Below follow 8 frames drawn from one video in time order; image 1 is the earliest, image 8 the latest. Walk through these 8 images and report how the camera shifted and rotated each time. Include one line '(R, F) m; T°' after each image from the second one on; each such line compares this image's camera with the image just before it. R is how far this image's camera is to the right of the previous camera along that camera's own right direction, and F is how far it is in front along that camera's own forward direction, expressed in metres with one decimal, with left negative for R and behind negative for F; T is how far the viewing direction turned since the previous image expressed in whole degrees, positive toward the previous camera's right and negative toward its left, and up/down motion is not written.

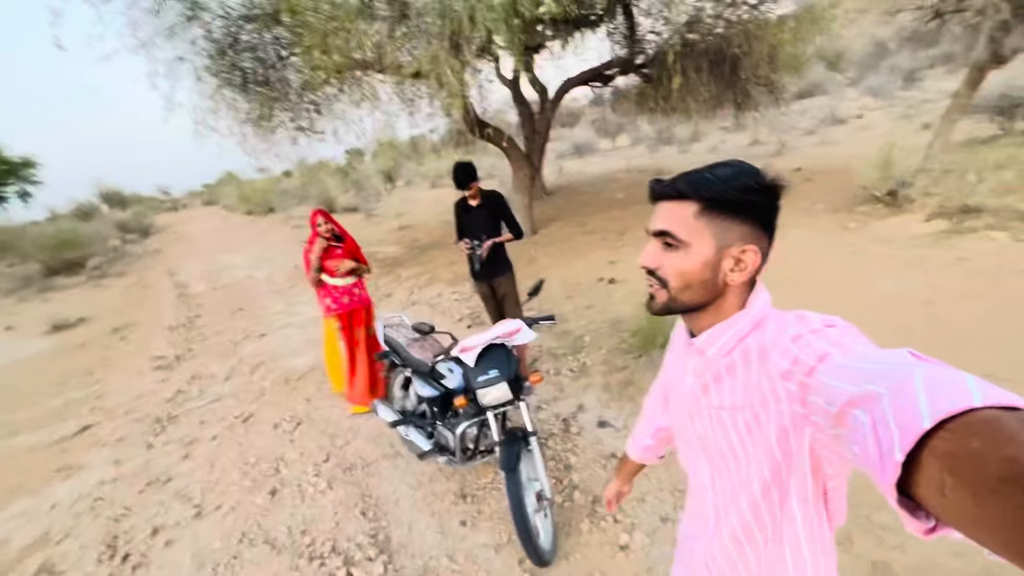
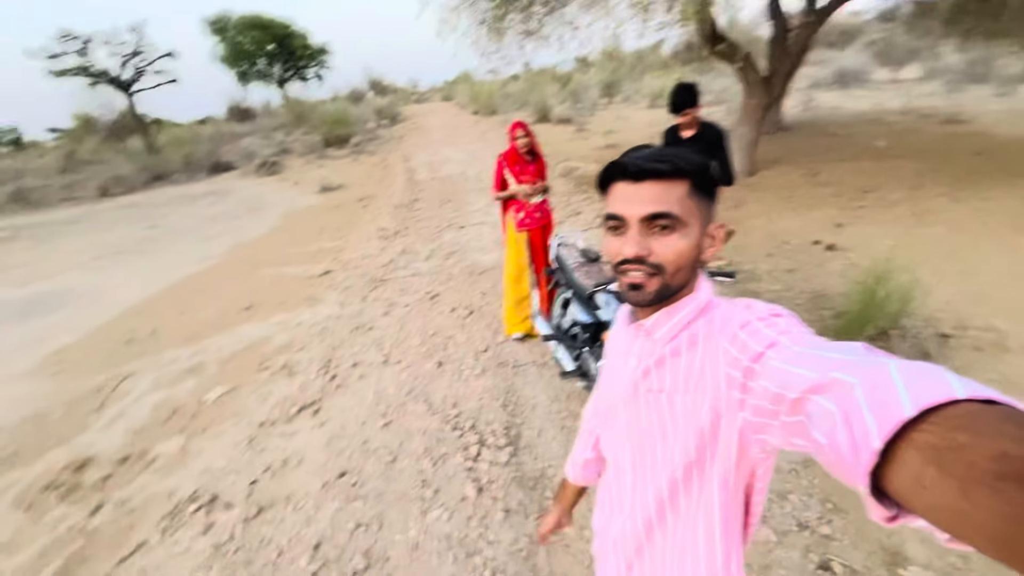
(+0.1, +0.1) m; -21°
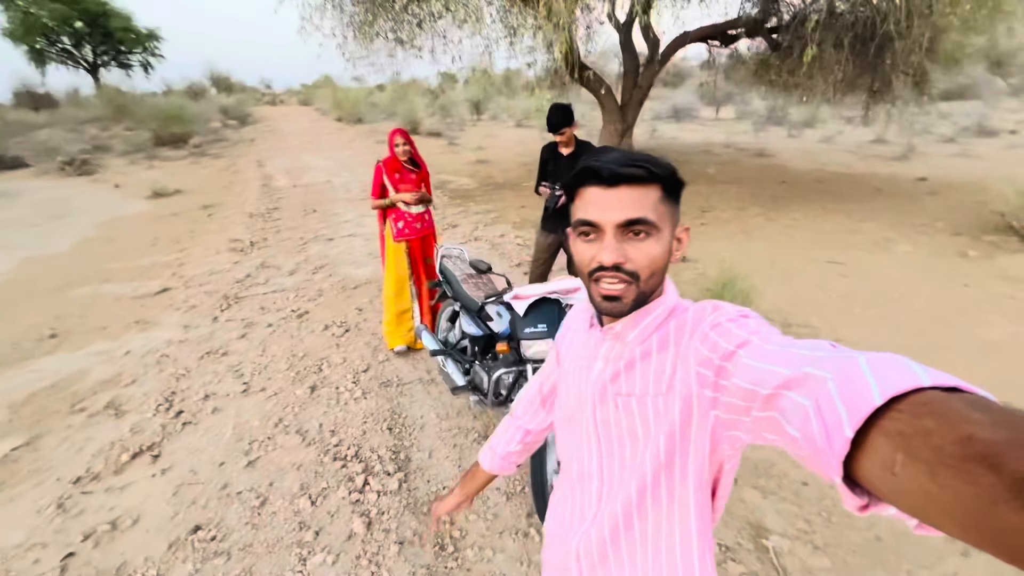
(-0.1, +0.1) m; +15°
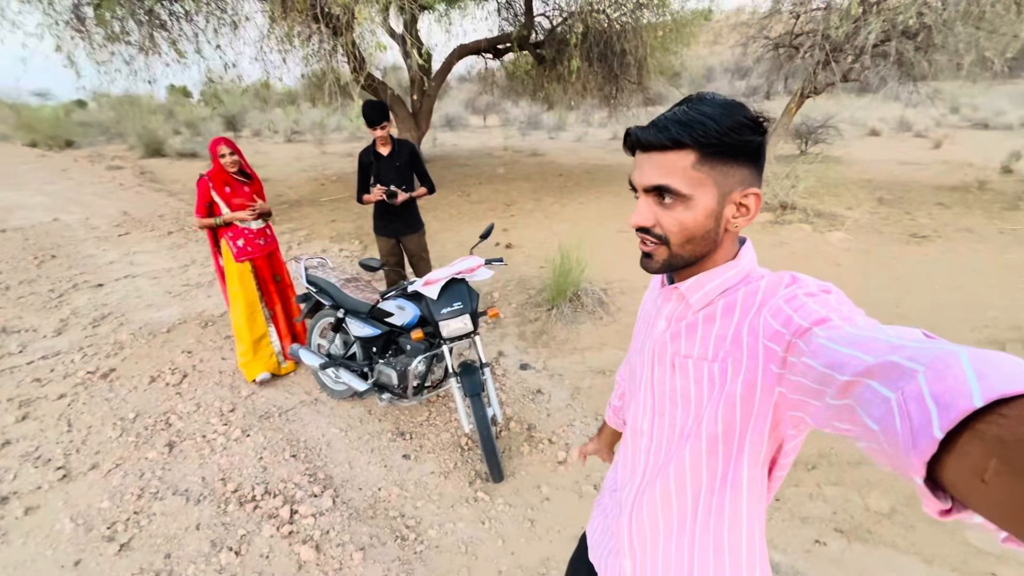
(-0.6, -0.1) m; +24°
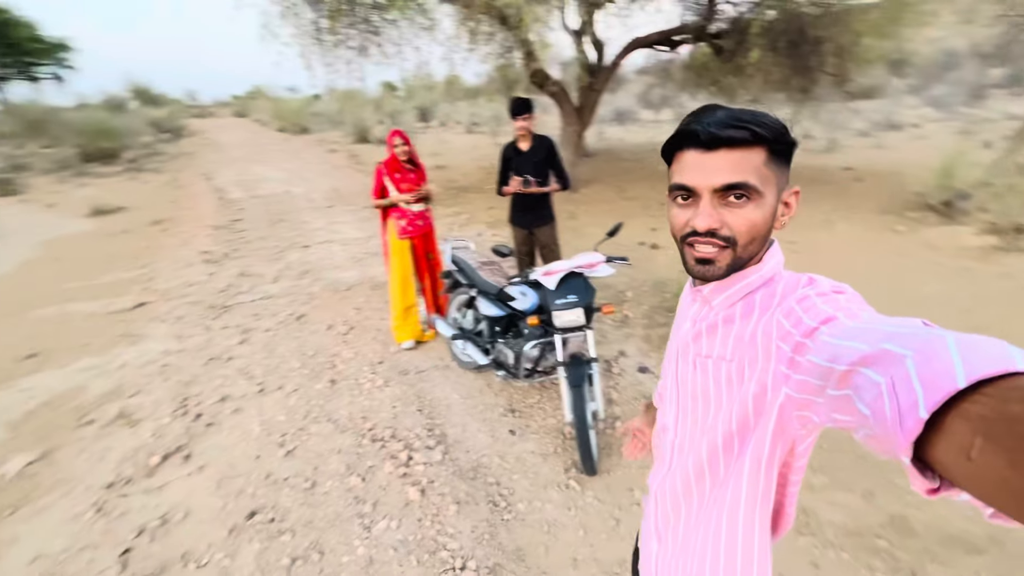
(+0.2, -0.1) m; -18°
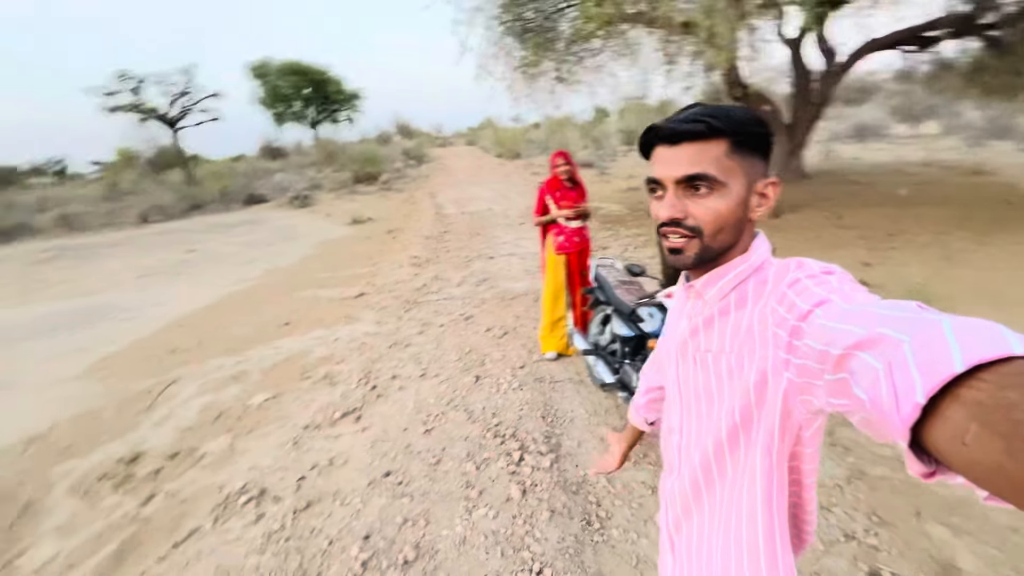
(+0.4, 0.0) m; -23°
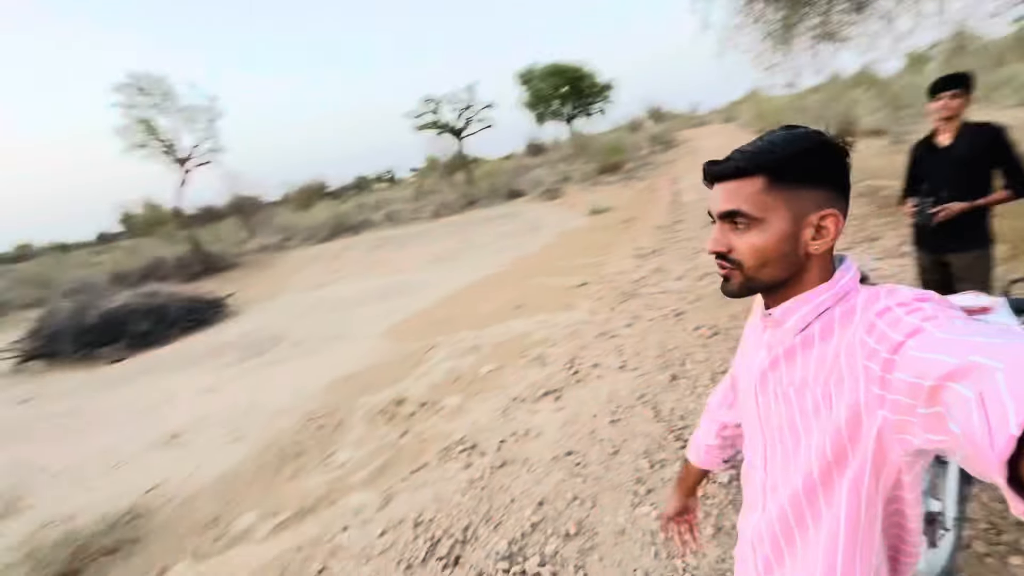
(+0.4, -0.1) m; -29°
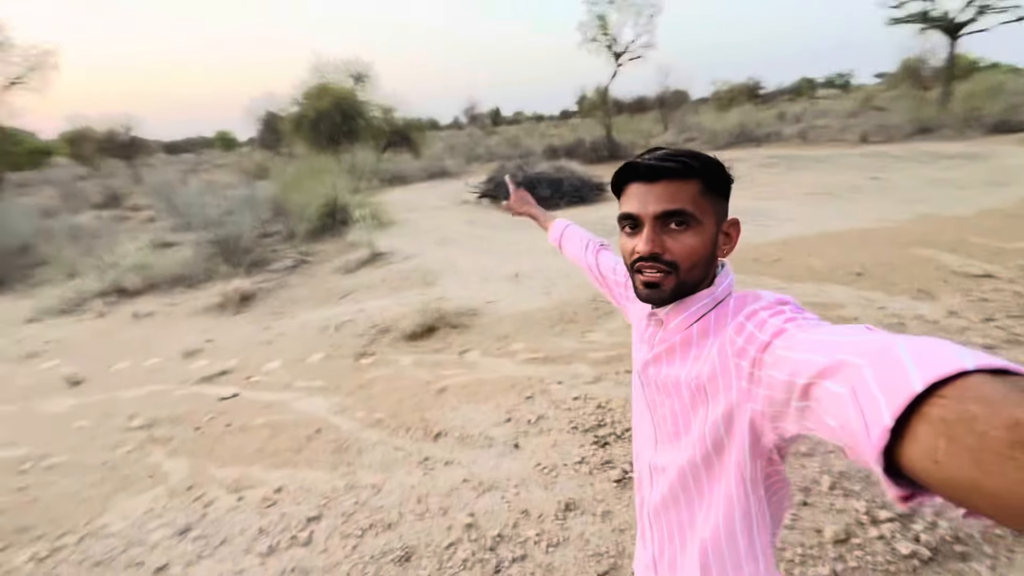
(+1.0, 0.0) m; -42°
